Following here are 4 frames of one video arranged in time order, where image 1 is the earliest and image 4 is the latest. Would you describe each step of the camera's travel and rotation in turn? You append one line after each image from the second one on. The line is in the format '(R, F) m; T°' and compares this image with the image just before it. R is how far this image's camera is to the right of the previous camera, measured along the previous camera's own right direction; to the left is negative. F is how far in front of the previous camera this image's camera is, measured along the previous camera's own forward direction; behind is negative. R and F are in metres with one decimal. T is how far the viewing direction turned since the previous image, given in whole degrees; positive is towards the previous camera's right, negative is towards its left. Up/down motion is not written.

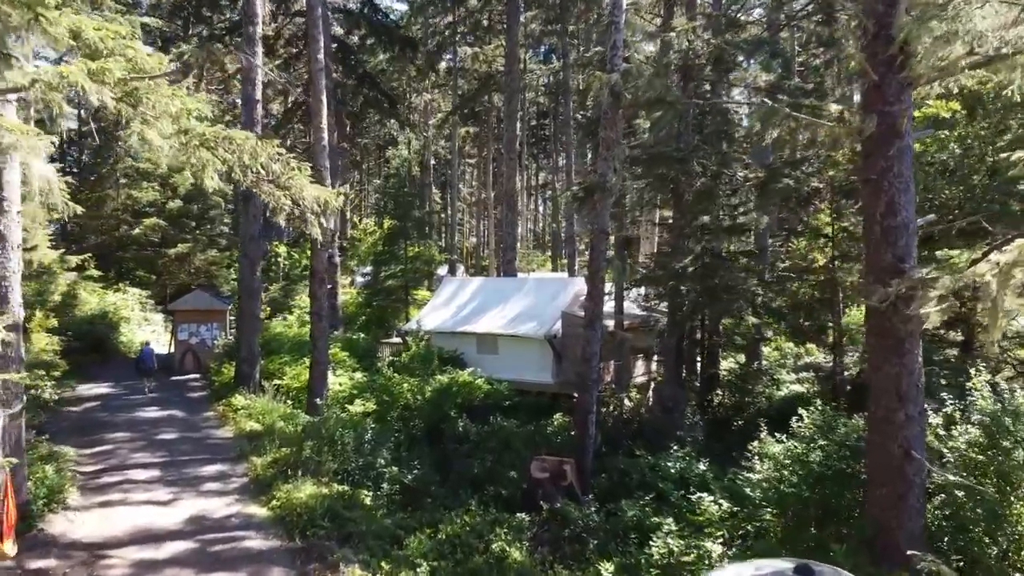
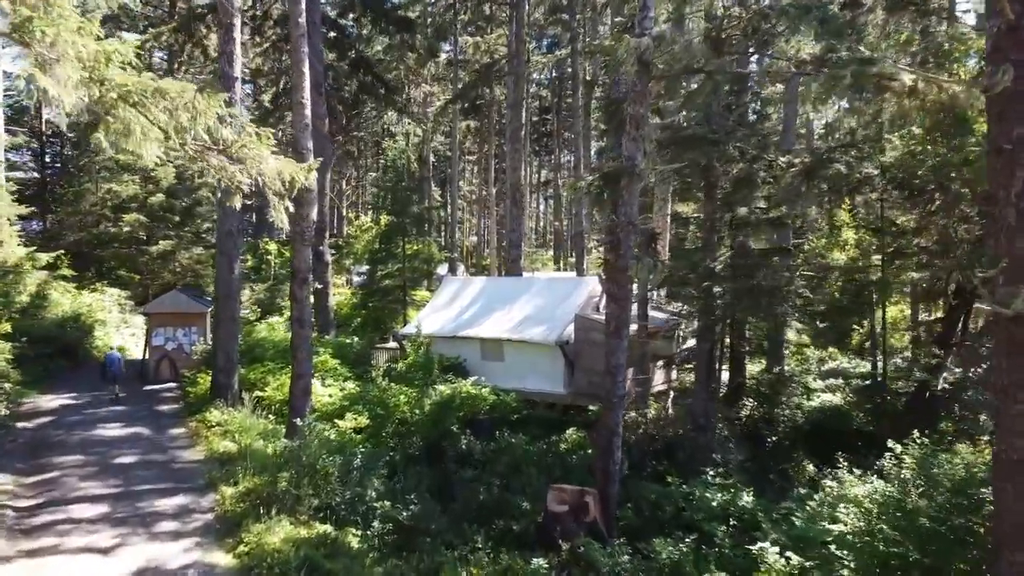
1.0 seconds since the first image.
(-0.2, +1.6) m; 0°
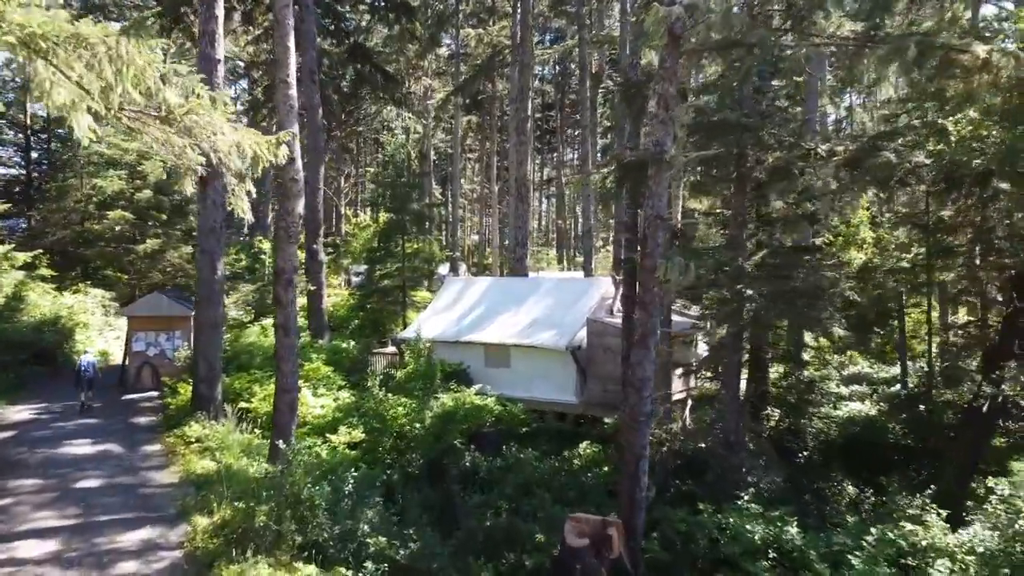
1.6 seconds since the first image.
(-0.1, +1.2) m; 0°
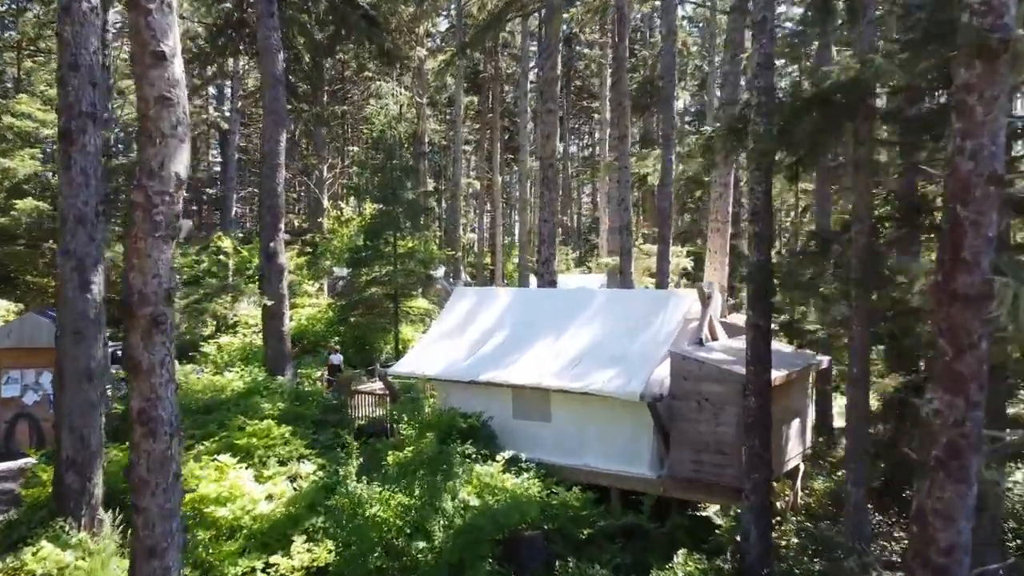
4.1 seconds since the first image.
(-0.8, +4.8) m; +1°
